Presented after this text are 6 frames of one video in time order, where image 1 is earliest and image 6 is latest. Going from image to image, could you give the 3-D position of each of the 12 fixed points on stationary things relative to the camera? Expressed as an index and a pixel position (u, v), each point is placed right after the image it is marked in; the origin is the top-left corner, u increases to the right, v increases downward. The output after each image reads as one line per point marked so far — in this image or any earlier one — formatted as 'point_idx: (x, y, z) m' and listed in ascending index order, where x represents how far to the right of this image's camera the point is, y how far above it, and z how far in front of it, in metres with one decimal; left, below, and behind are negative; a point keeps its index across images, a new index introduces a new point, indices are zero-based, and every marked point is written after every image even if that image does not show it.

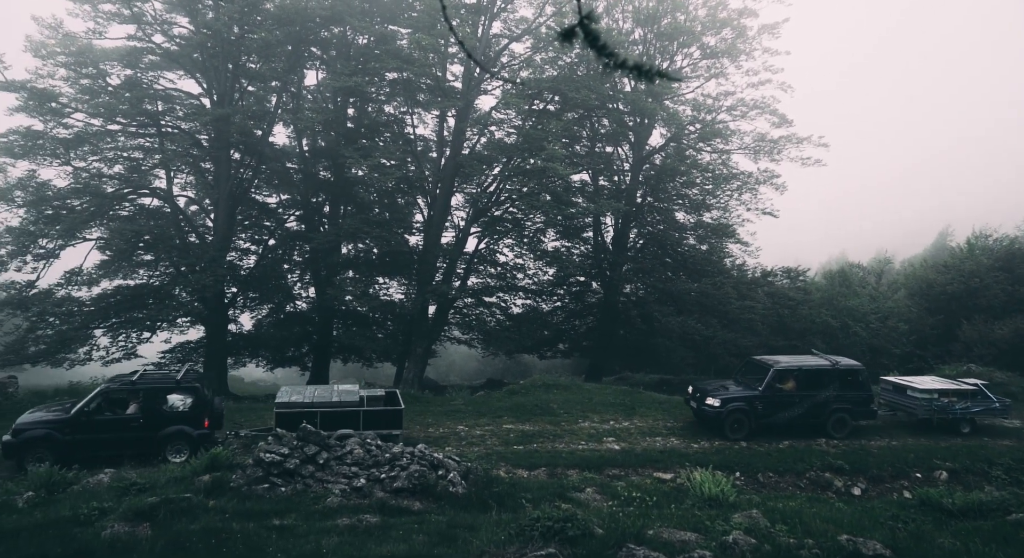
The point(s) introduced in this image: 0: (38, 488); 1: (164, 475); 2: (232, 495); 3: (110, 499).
0: (-11.5, -5.0, +14.8) m
1: (-9.1, -5.1, +16.0) m
2: (-7.0, -5.3, +15.0) m
3: (-9.7, -5.3, +14.7) m
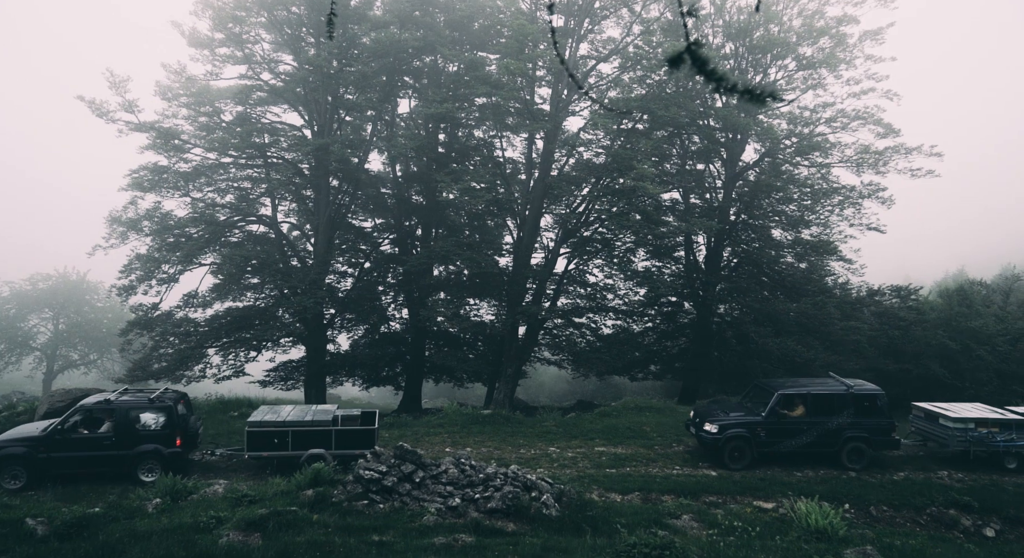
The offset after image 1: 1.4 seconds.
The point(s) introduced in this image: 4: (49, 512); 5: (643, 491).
0: (-9.1, -5.6, +15.9) m
1: (-6.6, -5.8, +16.8) m
2: (-4.6, -5.9, +15.5) m
3: (-7.3, -5.9, +15.5) m
4: (-11.3, -5.6, +14.9) m
5: (+3.6, -5.9, +17.0) m
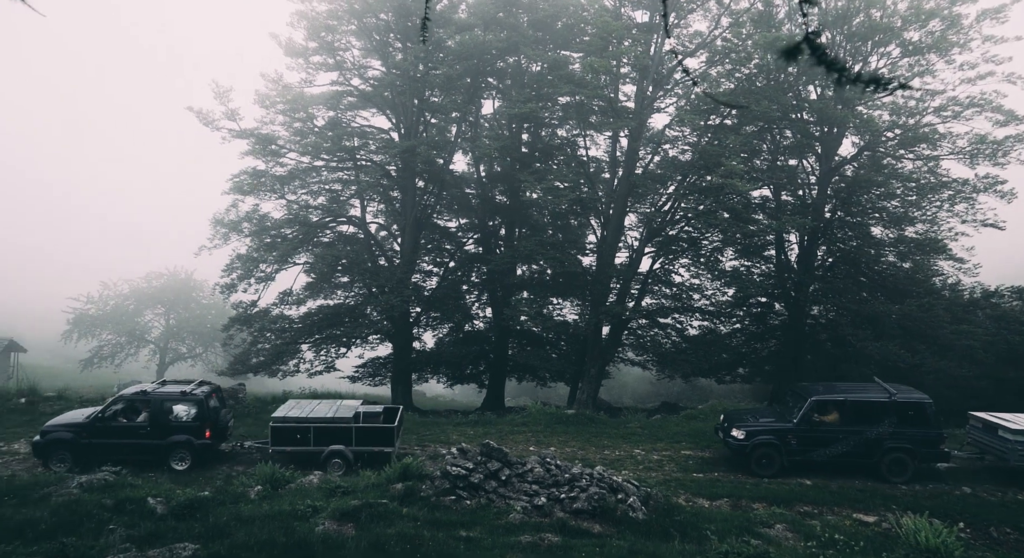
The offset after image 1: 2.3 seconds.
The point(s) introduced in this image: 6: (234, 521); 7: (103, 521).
0: (-6.8, -5.6, +16.7) m
1: (-4.2, -5.7, +17.3) m
2: (-2.4, -5.9, +15.9) m
3: (-5.1, -5.8, +16.1) m
4: (-9.0, -5.6, +15.9) m
5: (+6.0, -5.9, +16.4) m
6: (-6.8, -5.8, +14.6) m
7: (-9.6, -5.6, +14.2) m
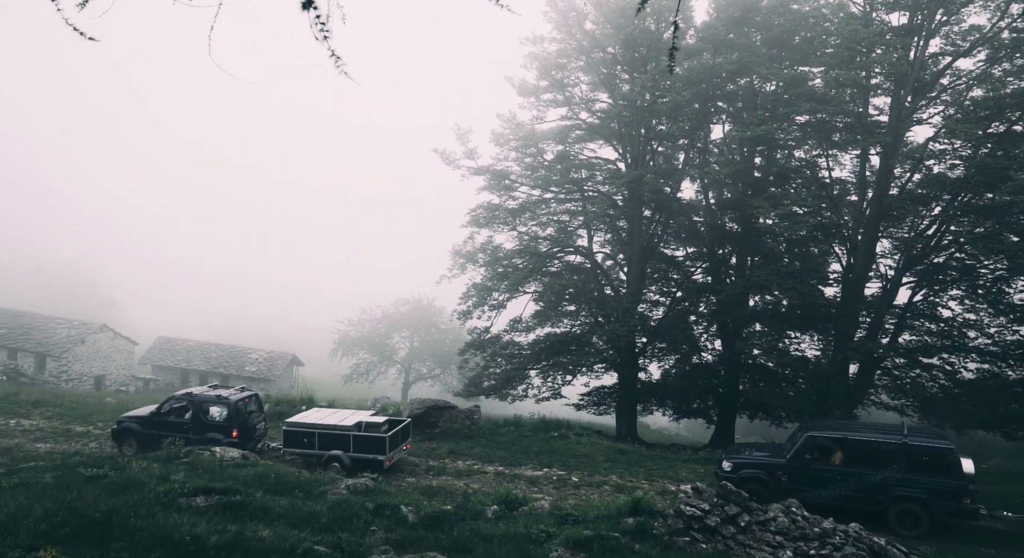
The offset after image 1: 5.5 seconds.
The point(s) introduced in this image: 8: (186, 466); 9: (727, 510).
0: (-0.4, -6.4, +17.4) m
1: (+2.3, -6.6, +17.3) m
2: (+3.7, -6.7, +15.4) m
3: (+1.1, -6.6, +16.4) m
4: (-2.8, -6.4, +17.2) m
5: (+11.8, -6.8, +13.6) m
6: (-0.9, -6.5, +15.4) m
7: (-3.7, -6.3, +15.8) m
8: (-9.7, -5.6, +18.0) m
9: (+5.7, -6.1, +16.2) m
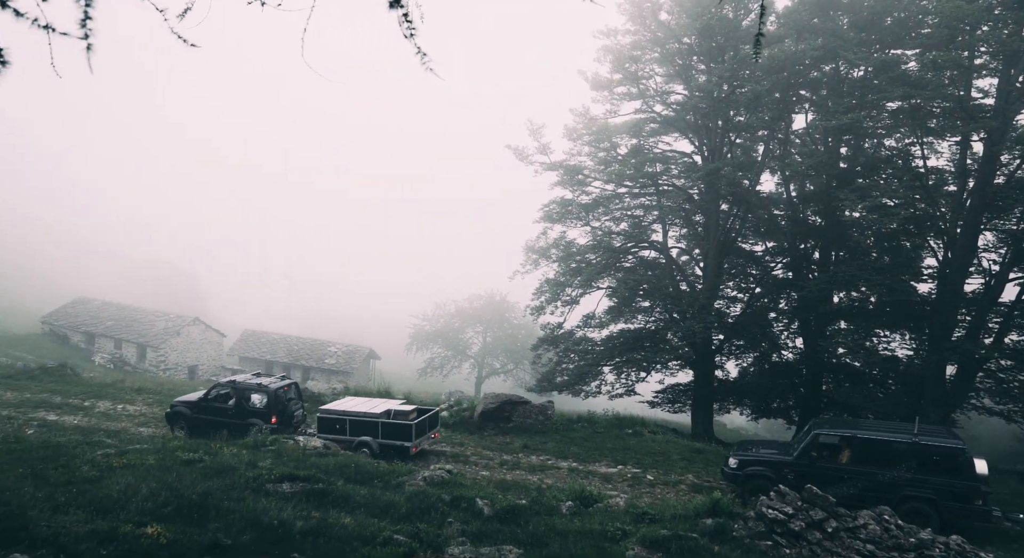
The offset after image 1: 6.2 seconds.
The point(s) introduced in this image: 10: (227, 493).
0: (+1.8, -6.3, +17.3) m
1: (+4.4, -6.5, +17.0) m
2: (+5.6, -6.5, +14.9) m
3: (+3.1, -6.5, +16.2) m
4: (-0.6, -6.2, +17.4) m
5: (+13.6, -6.6, +12.4) m
6: (+1.0, -6.4, +15.4) m
7: (-1.8, -6.2, +16.0) m
8: (-7.4, -5.4, +18.8) m
9: (+7.7, -6.0, +15.6) m
10: (-7.3, -5.5, +15.5) m
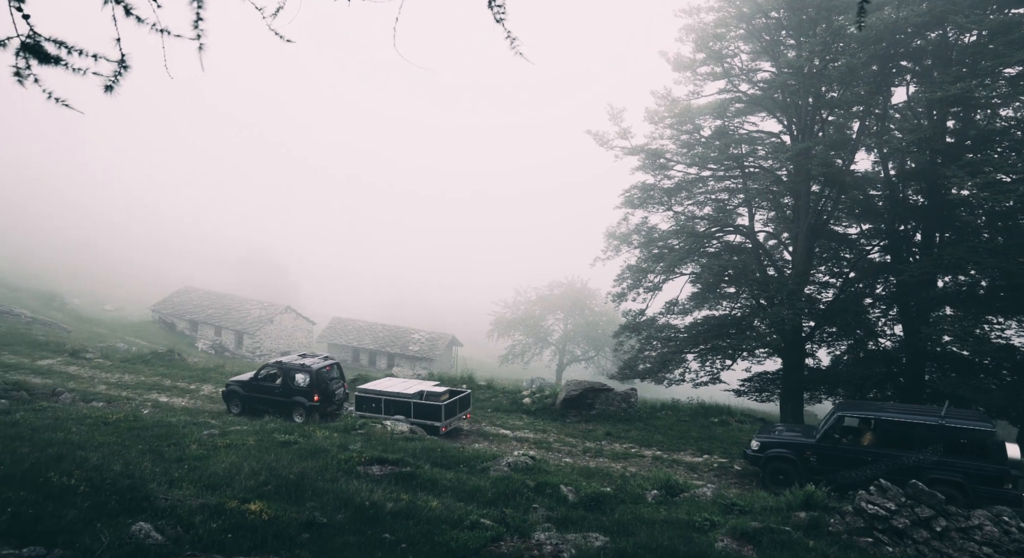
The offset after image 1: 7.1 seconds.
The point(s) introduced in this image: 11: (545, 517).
0: (+4.2, -5.9, +17.1) m
1: (+6.7, -6.0, +16.5) m
2: (+7.7, -6.2, +14.3) m
3: (+5.4, -6.1, +15.8) m
4: (+1.8, -5.9, +17.4) m
5: (+15.4, -6.2, +11.0) m
6: (+3.2, -6.1, +15.2) m
7: (+0.5, -5.9, +16.2) m
8: (-4.8, -5.1, +19.5) m
9: (+9.9, -5.6, +14.7) m
10: (-5.0, -5.2, +16.2) m
11: (+0.9, -6.0, +15.3) m
